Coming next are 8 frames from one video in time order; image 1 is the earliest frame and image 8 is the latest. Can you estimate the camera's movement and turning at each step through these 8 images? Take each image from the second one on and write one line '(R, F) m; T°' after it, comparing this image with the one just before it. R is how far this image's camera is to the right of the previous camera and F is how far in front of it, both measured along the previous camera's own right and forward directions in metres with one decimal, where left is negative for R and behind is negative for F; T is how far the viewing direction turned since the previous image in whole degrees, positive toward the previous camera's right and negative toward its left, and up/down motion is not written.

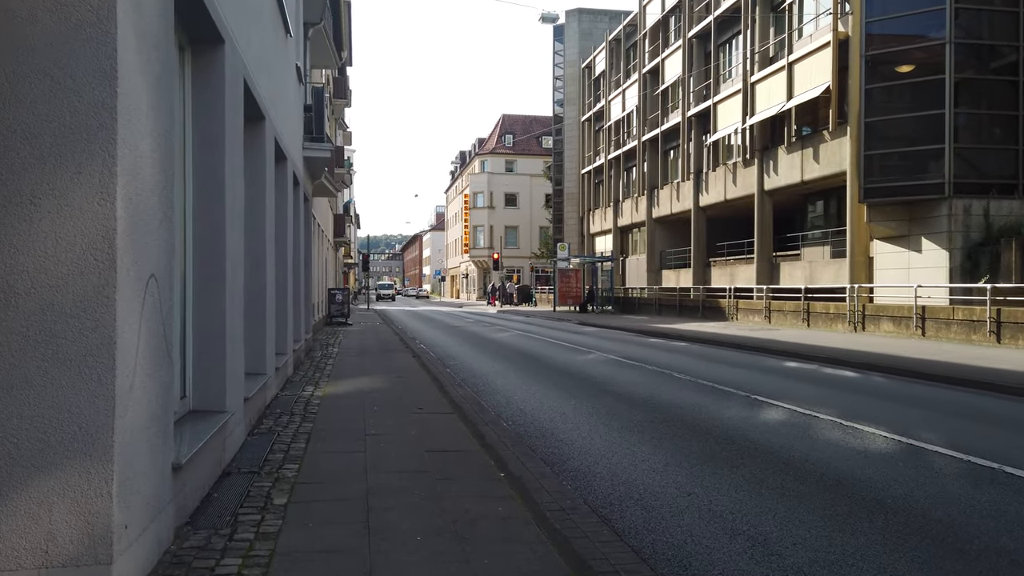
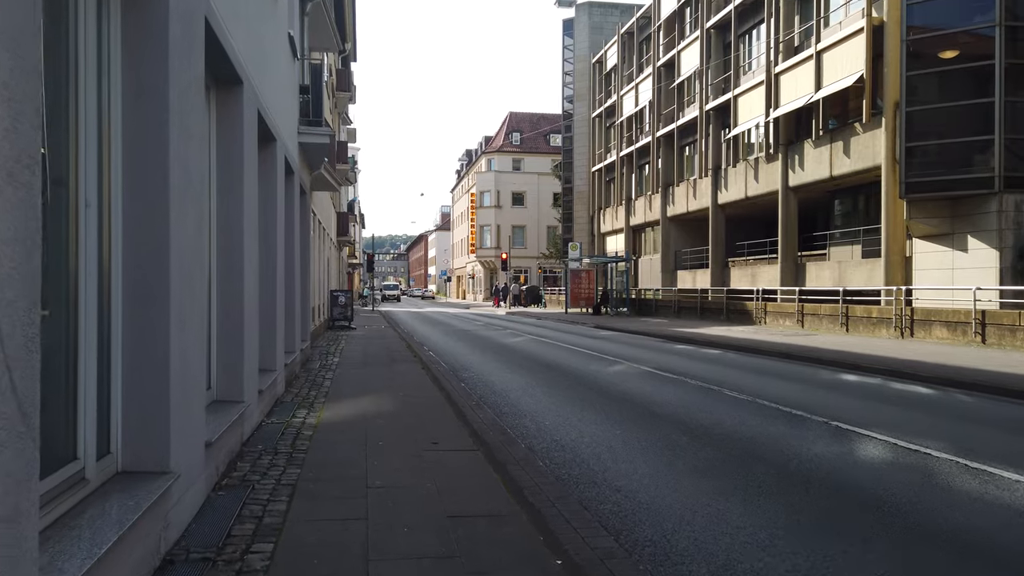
(-0.3, +1.7) m; 0°
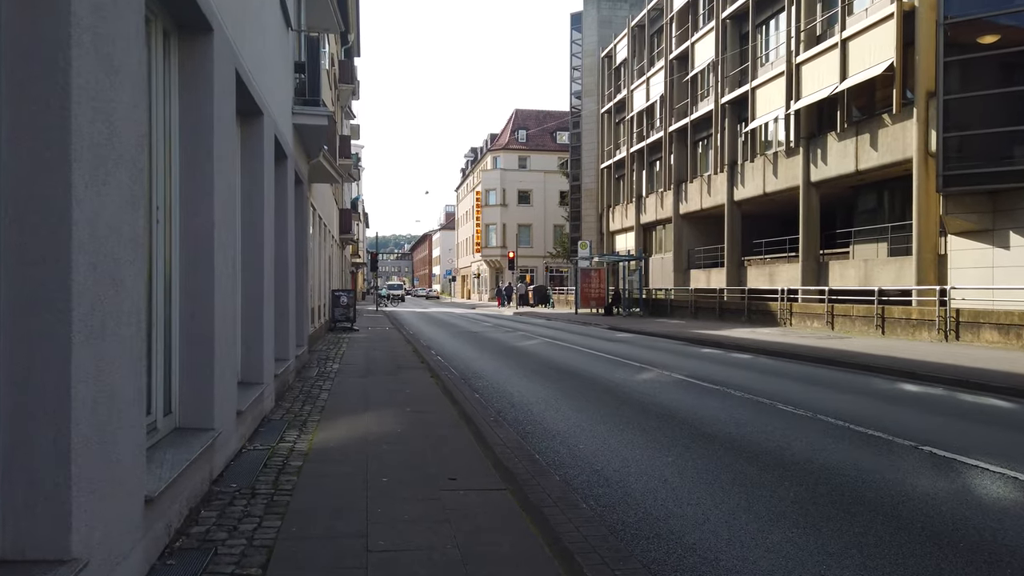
(-0.2, +1.4) m; 0°
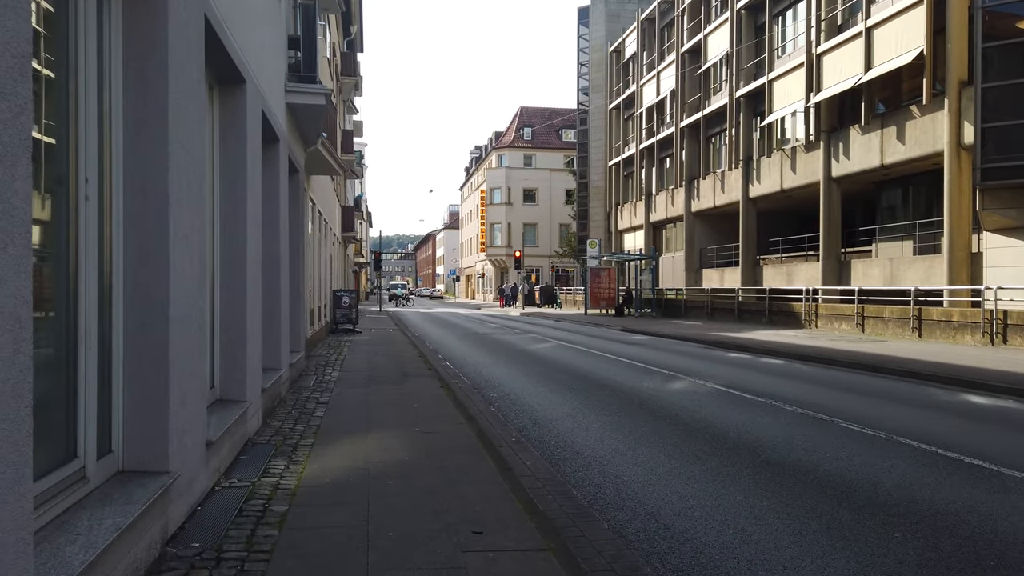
(-0.2, +1.3) m; 0°
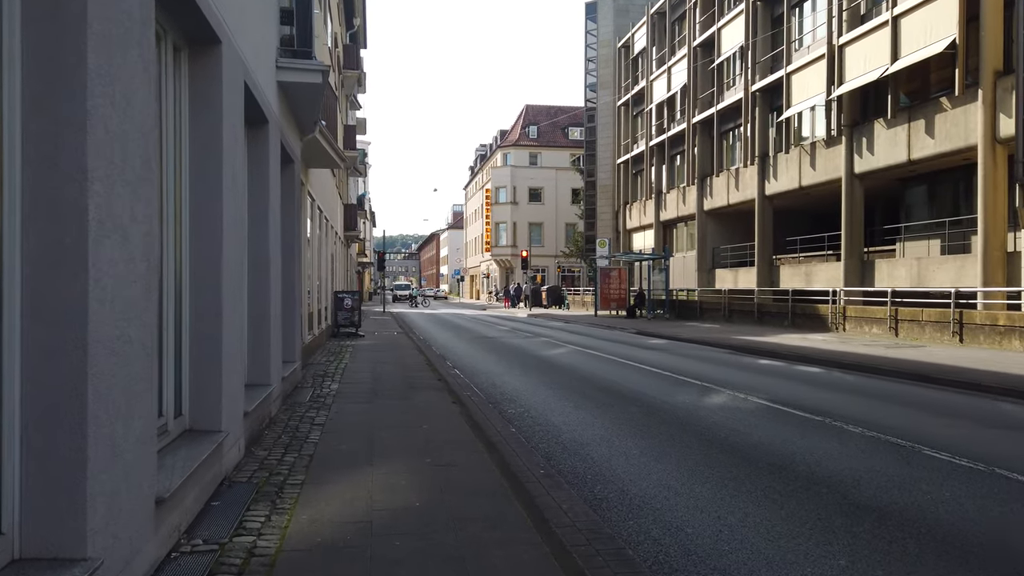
(-0.2, +1.2) m; 0°
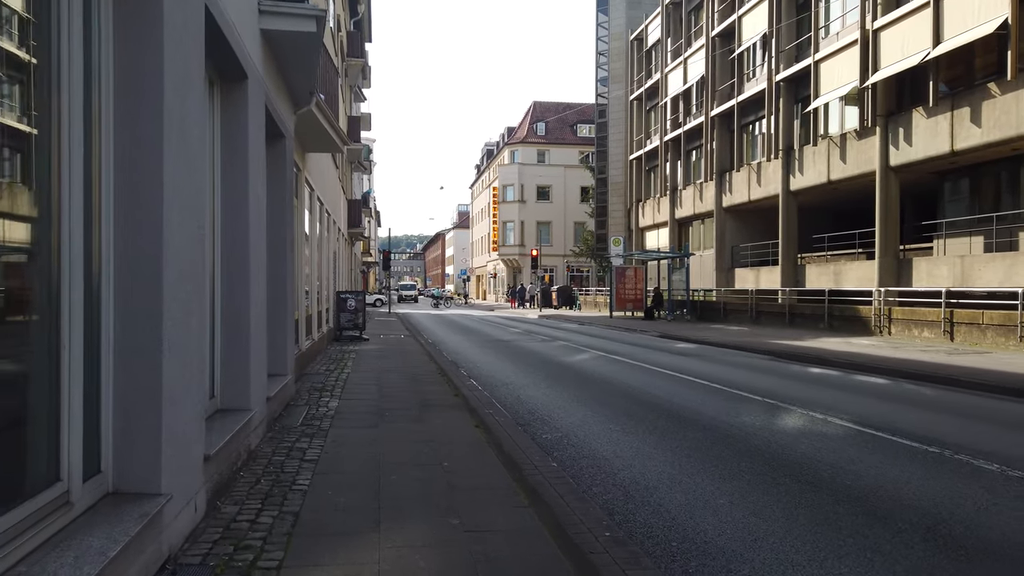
(-0.3, +1.8) m; 0°
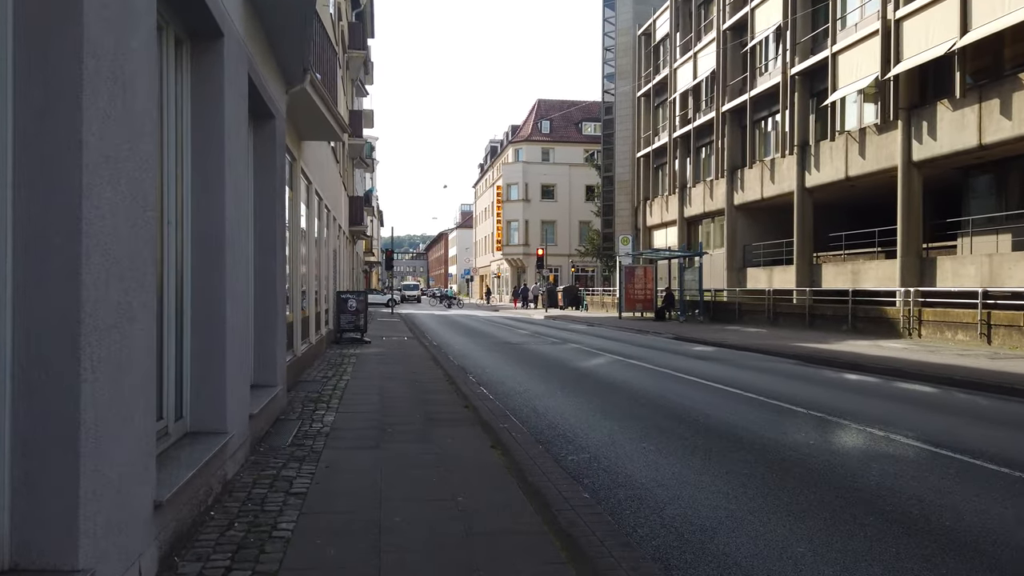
(-0.1, +1.1) m; 0°
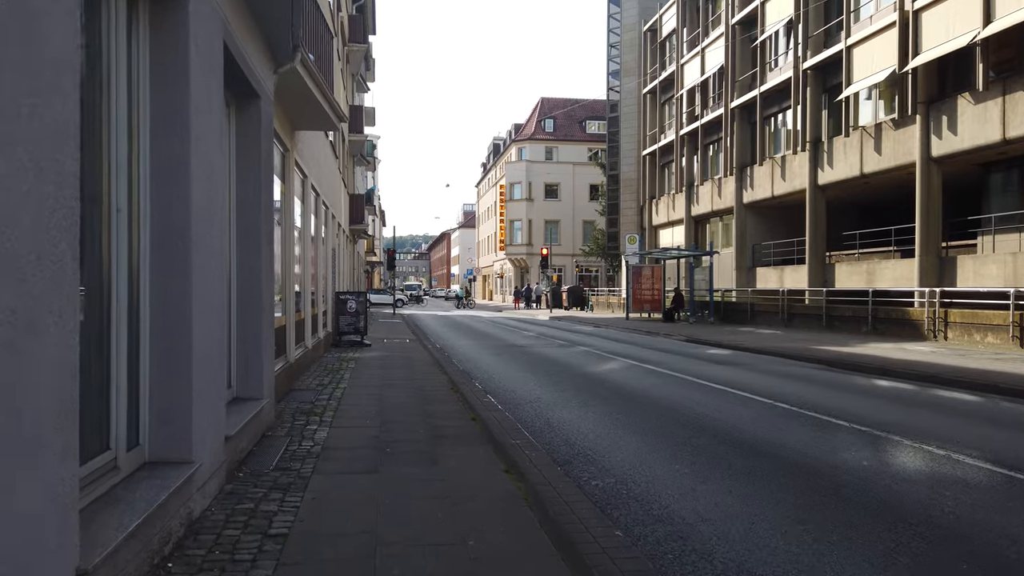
(-0.1, +0.9) m; 0°
